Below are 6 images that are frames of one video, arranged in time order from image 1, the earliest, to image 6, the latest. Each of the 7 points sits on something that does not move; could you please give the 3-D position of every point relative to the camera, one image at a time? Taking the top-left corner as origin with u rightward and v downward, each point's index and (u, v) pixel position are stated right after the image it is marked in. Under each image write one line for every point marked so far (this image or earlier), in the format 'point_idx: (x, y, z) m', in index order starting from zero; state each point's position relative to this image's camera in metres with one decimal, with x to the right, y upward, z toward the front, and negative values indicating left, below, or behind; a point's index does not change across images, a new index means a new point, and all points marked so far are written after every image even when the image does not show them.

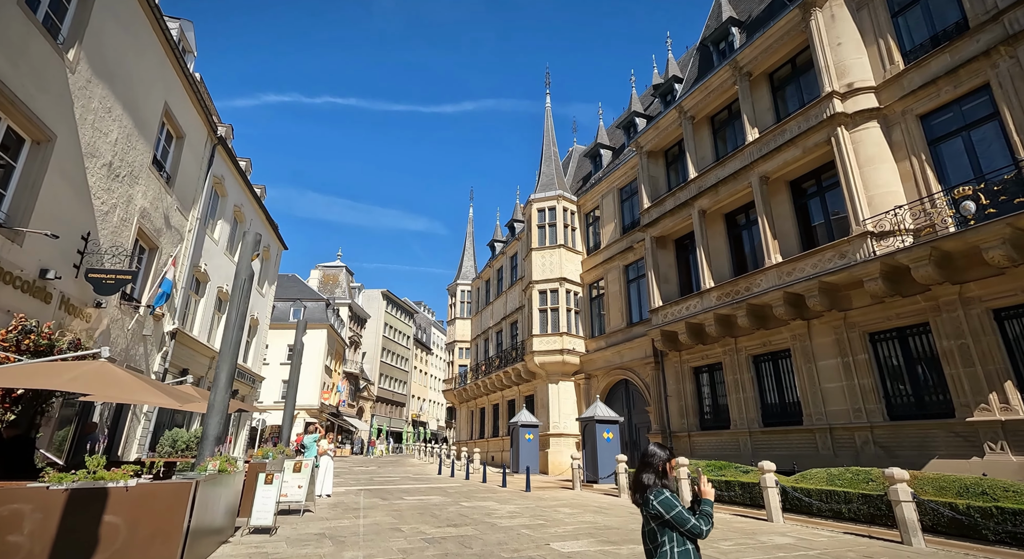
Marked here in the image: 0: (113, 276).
0: (-8.0, +0.1, +10.5) m
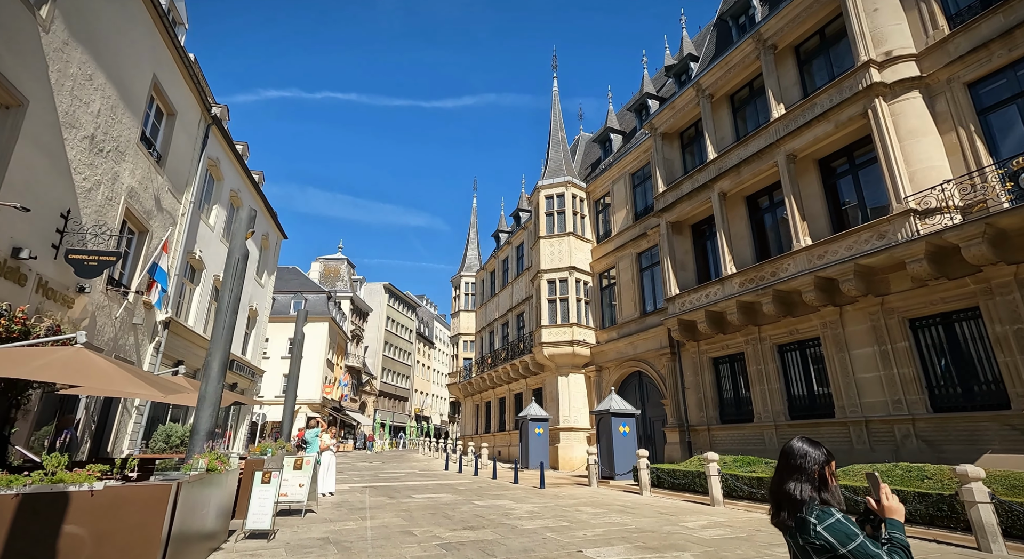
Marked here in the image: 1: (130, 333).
0: (-7.6, +0.4, +9.6) m
1: (-9.4, -1.3, +13.0) m
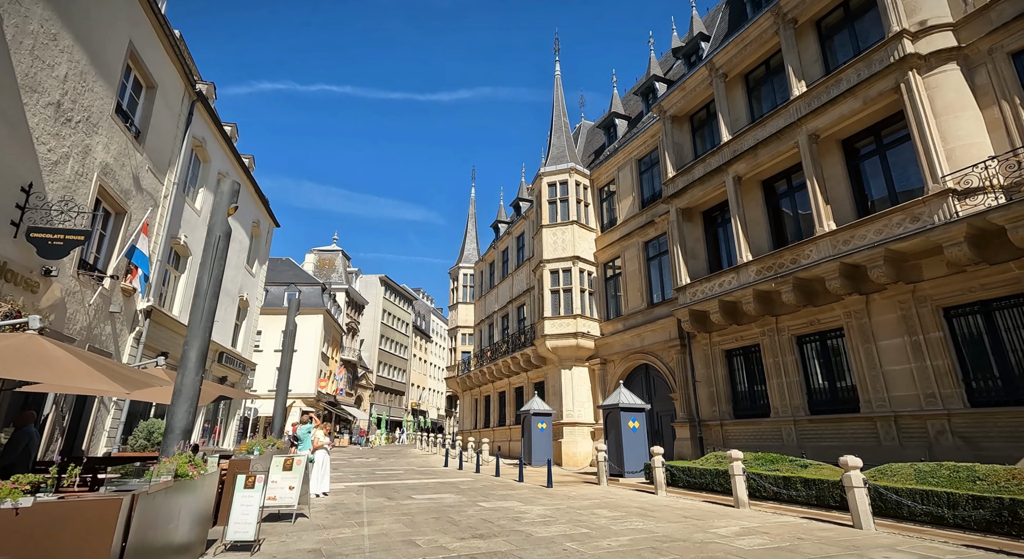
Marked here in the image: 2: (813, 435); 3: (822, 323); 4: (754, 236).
0: (-7.5, +0.7, +8.7) m
1: (-9.2, -1.0, +12.0) m
2: (+7.8, -4.0, +13.7) m
3: (+8.3, -1.2, +14.0) m
4: (+7.5, +1.3, +16.2) m
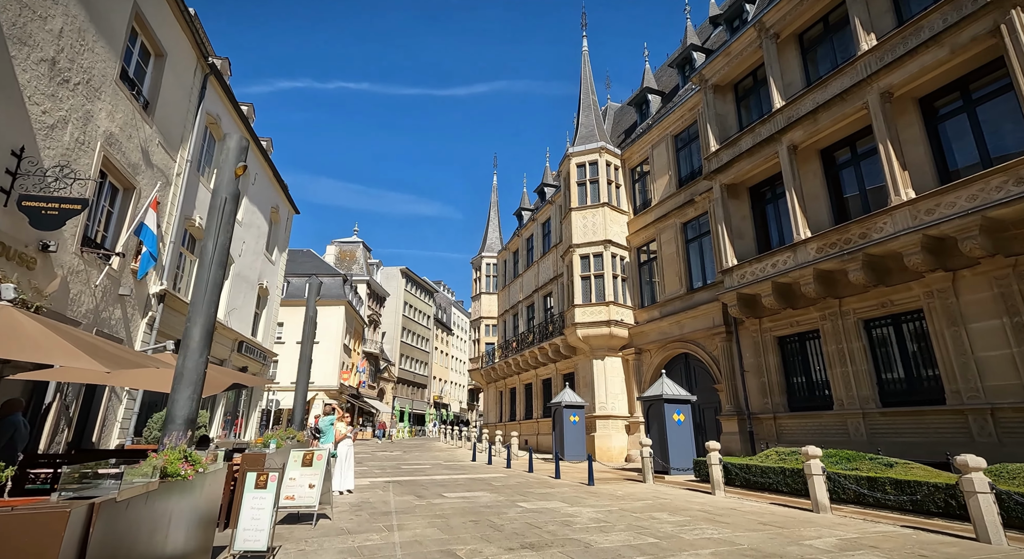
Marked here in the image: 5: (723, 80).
0: (-6.8, +1.1, +7.8) m
1: (-8.4, -0.6, +11.2) m
2: (+8.7, -3.5, +12.2) m
3: (+9.1, -0.6, +12.5) m
4: (+8.4, +1.9, +14.8) m
5: (+7.3, +6.9, +18.2) m
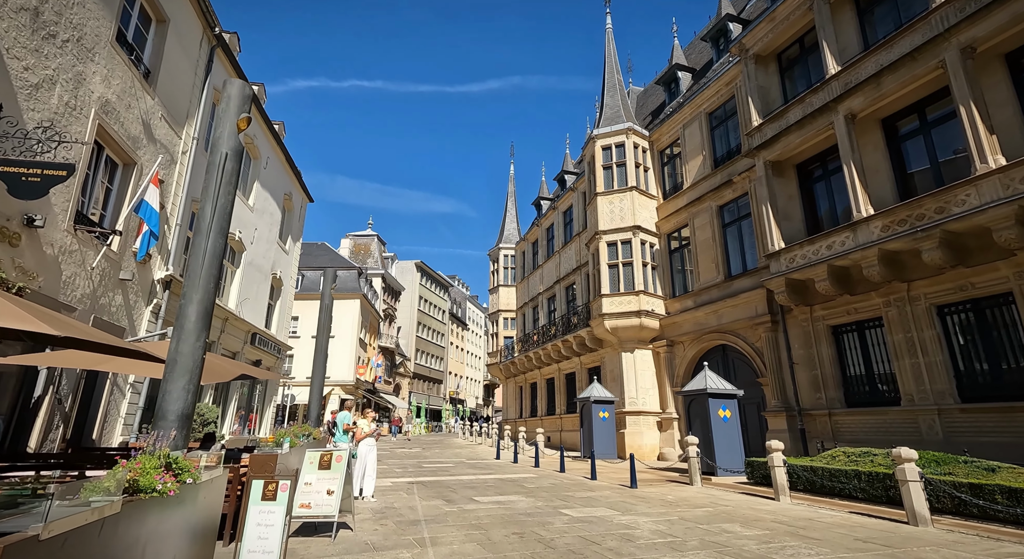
0: (-6.2, +1.4, +6.8) m
1: (-7.7, -0.2, +10.2) m
2: (+9.4, -3.1, +10.9) m
3: (+9.9, -0.2, +11.2) m
4: (+9.2, +2.4, +13.4) m
5: (+8.1, +7.4, +16.8) m
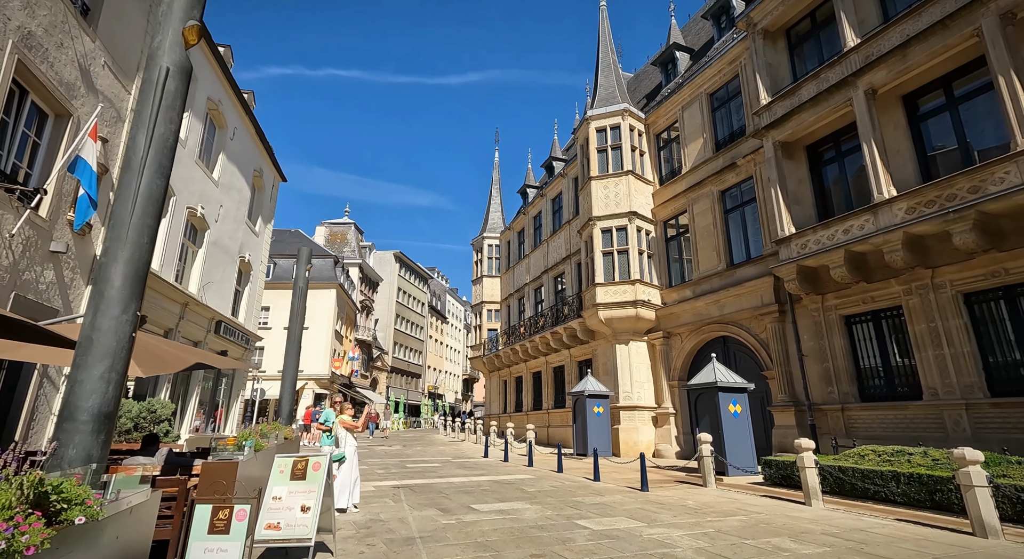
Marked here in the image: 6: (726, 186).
0: (-5.9, +1.8, +5.3) m
1: (-7.7, +0.2, +8.7) m
2: (+9.4, -2.8, +10.1) m
3: (+9.9, +0.1, +10.4) m
4: (+9.1, +2.7, +12.5) m
5: (+8.0, +7.7, +15.9) m
6: (+7.3, +3.2, +17.9) m
